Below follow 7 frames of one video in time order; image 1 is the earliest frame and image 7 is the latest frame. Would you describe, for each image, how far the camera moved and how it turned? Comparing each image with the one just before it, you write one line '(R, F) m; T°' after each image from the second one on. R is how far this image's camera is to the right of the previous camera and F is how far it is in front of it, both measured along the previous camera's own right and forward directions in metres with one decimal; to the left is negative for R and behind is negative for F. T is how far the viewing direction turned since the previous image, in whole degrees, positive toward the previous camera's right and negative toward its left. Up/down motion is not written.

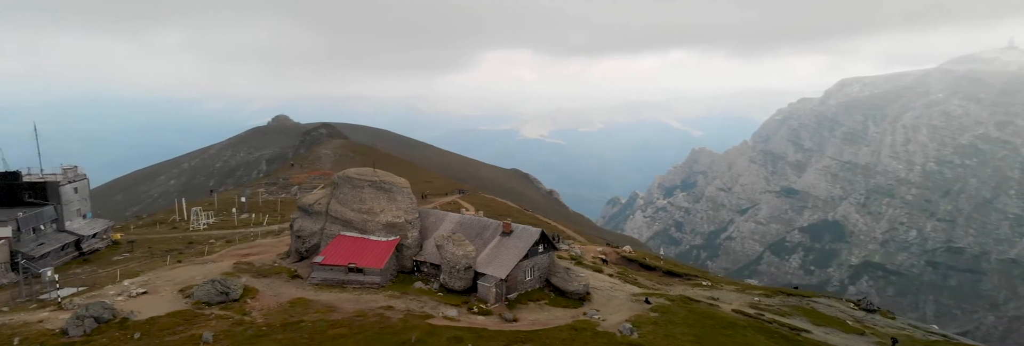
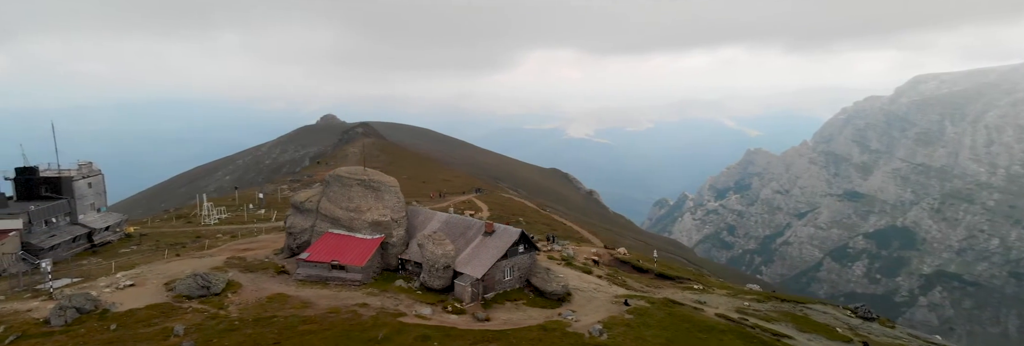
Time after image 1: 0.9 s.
(+3.5, +0.4) m; -2°
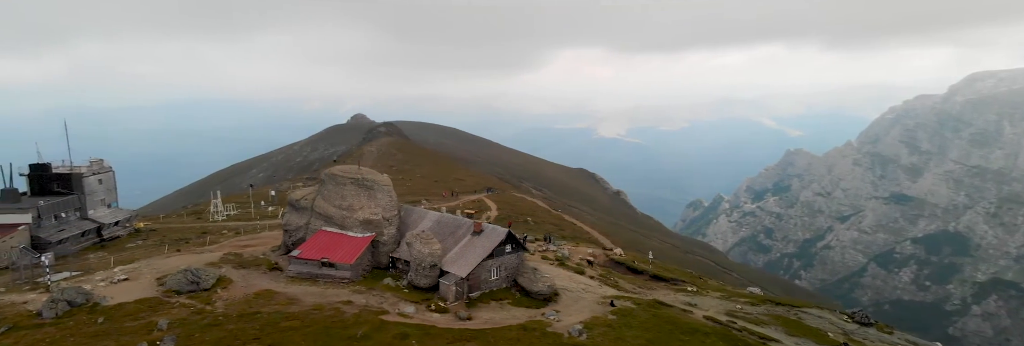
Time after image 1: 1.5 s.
(+2.3, +0.1) m; -2°
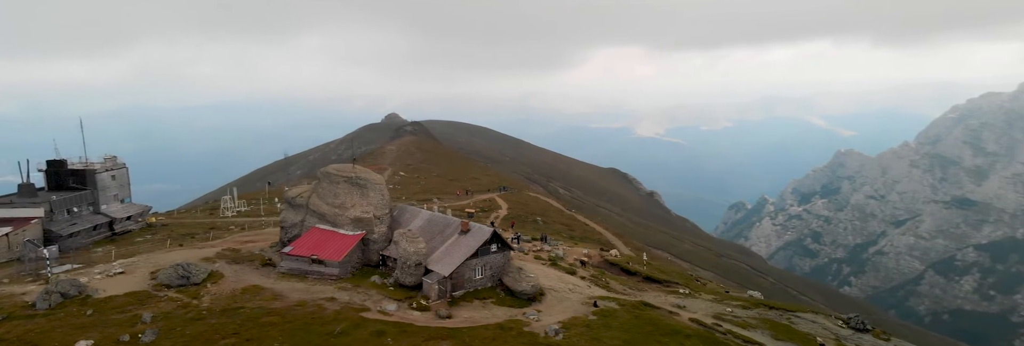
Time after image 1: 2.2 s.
(+2.7, +0.1) m; -2°
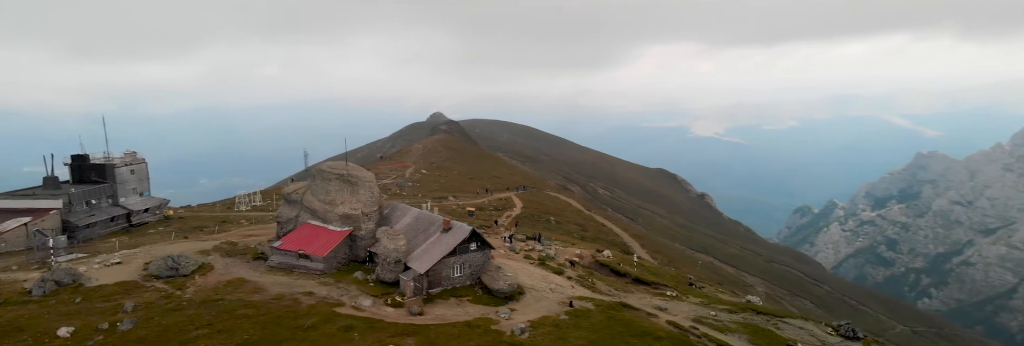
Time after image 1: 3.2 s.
(+3.9, 0.0) m; -3°
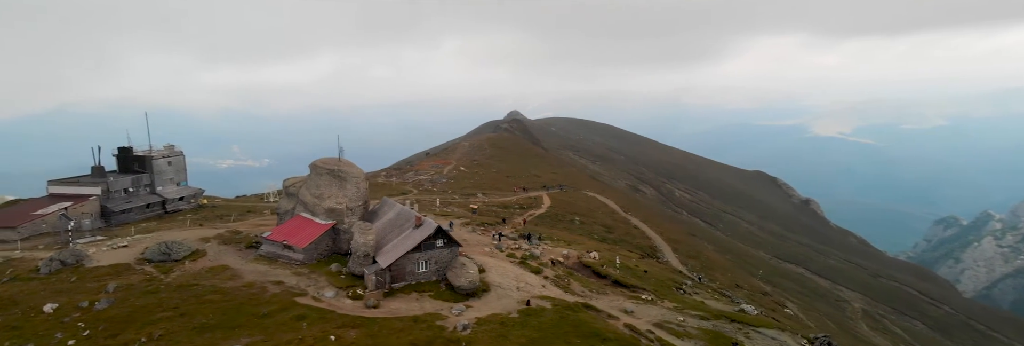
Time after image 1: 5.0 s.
(+7.1, -0.1) m; -6°
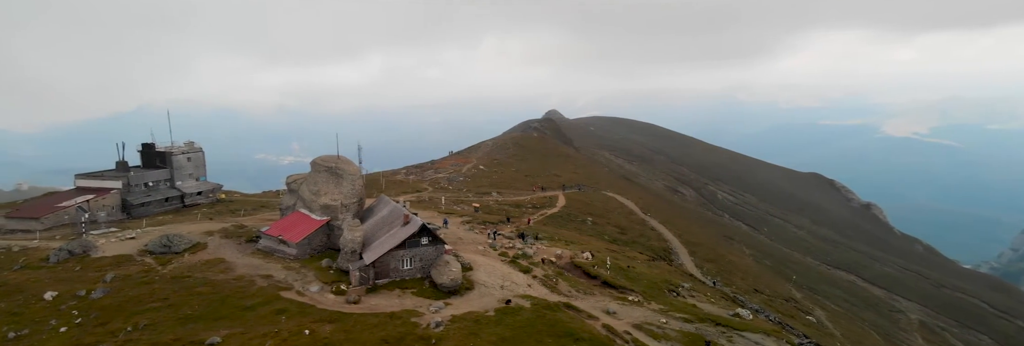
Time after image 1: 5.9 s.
(+3.6, -0.3) m; -3°
